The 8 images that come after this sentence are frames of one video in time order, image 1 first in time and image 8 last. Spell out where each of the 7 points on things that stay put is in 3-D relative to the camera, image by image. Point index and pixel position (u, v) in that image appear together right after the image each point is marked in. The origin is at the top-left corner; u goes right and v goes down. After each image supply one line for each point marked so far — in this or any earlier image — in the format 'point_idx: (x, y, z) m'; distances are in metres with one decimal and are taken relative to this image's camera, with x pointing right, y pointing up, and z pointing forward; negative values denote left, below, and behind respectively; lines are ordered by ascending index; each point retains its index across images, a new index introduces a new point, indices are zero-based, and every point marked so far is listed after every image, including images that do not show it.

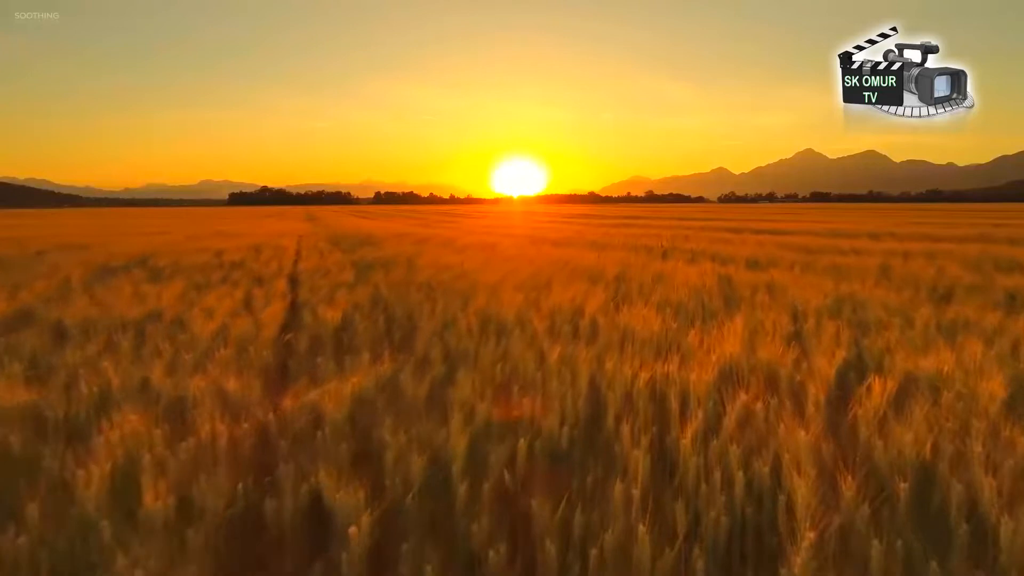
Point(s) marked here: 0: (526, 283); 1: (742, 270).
0: (+0.1, 0.0, +4.5) m
1: (+2.2, +0.2, +5.8) m
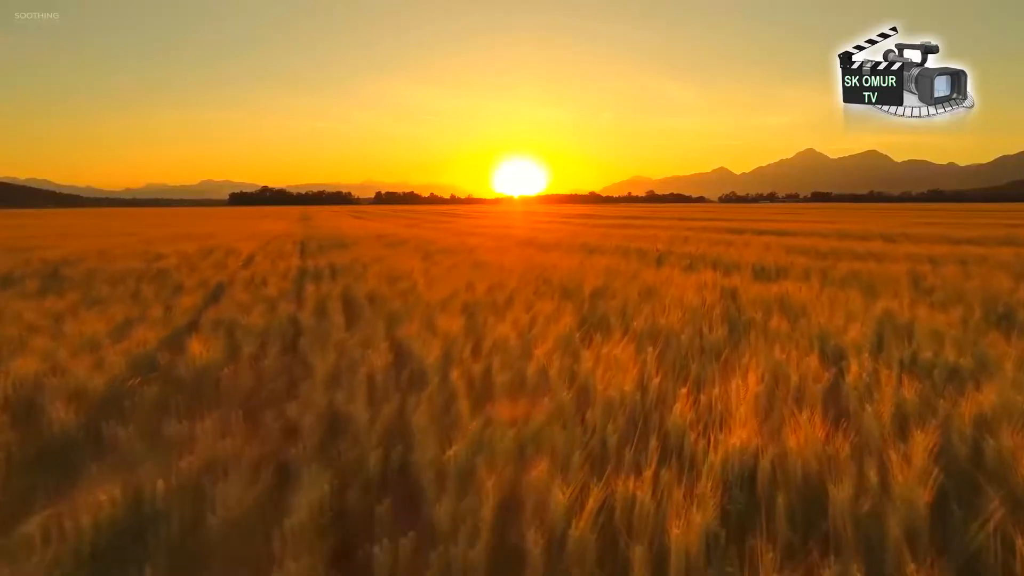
0: (-0.2, -0.1, +3.6) m
1: (+1.9, +0.1, +4.9) m
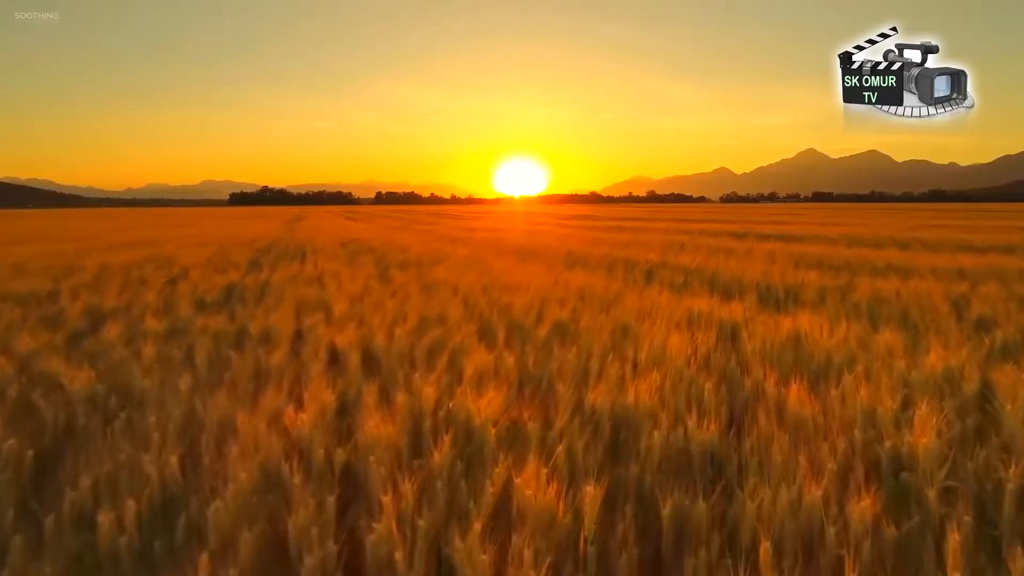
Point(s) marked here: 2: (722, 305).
0: (-0.5, -0.3, +2.7) m
1: (+1.6, -0.1, +4.0) m
2: (+1.4, -0.1, +4.2) m
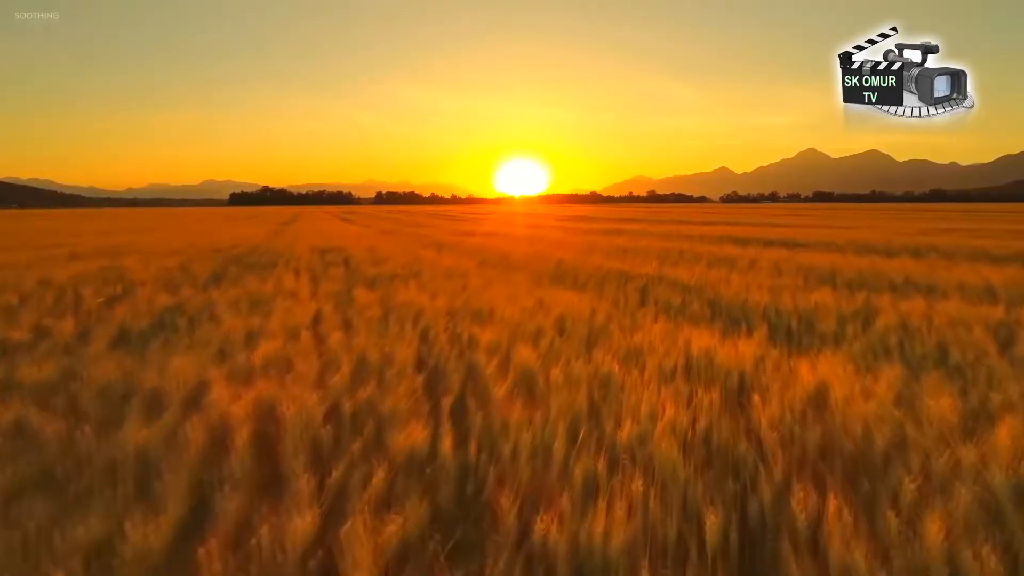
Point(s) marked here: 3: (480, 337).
0: (-0.7, -0.5, +2.1) m
1: (+1.4, -0.3, +3.4) m
2: (+1.2, -0.3, +3.6) m
3: (-0.2, -0.3, +3.5) m
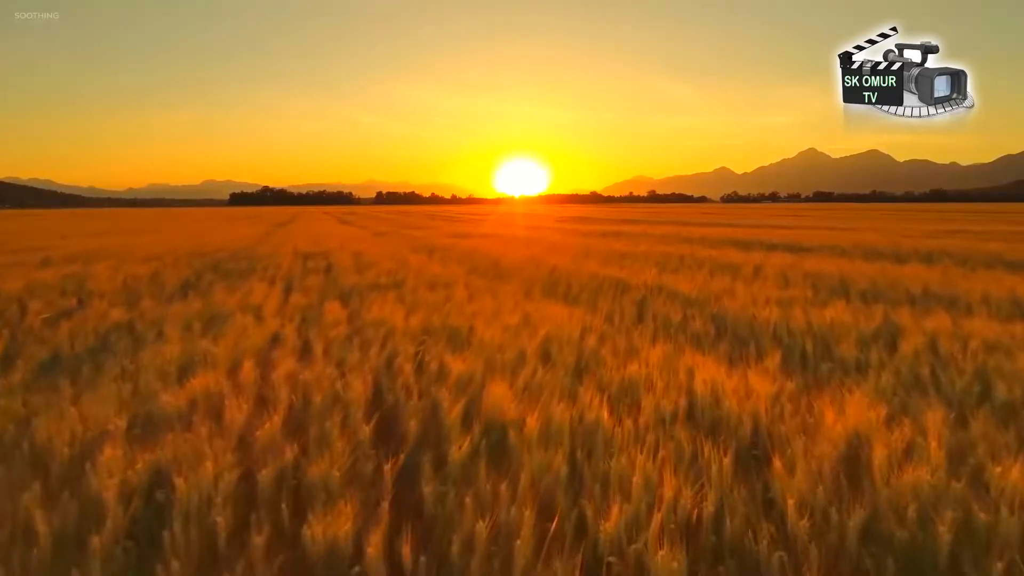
0: (-0.8, -0.6, +1.6) m
1: (+1.2, -0.4, +2.9) m
2: (+1.1, -0.4, +3.1) m
3: (-0.3, -0.4, +3.0) m
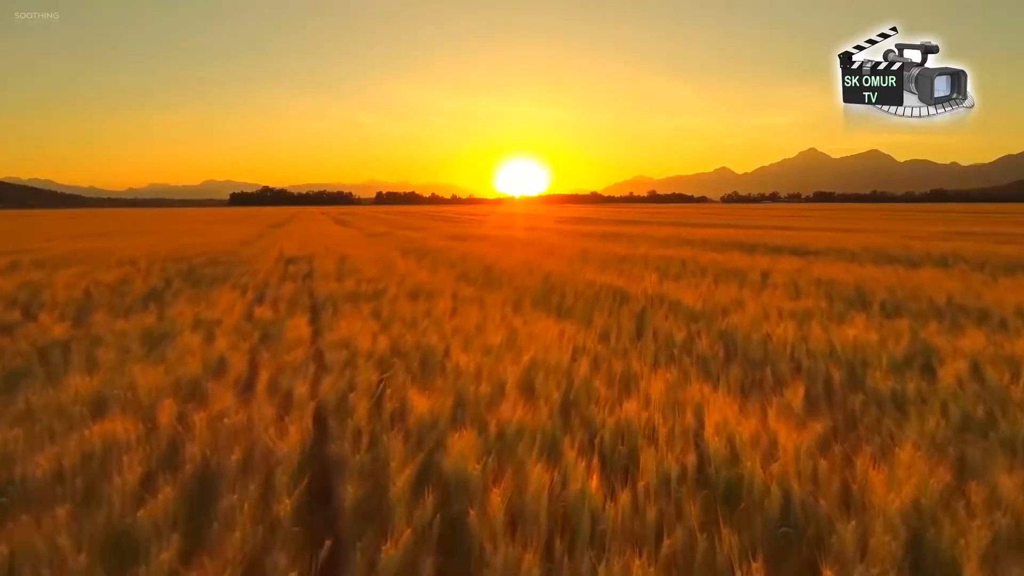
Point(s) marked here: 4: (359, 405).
0: (-1.0, -0.7, +1.1) m
1: (+1.1, -0.5, +2.4) m
2: (+1.0, -0.5, +2.6) m
3: (-0.4, -0.5, +2.5) m
4: (-0.6, -0.5, +2.6) m
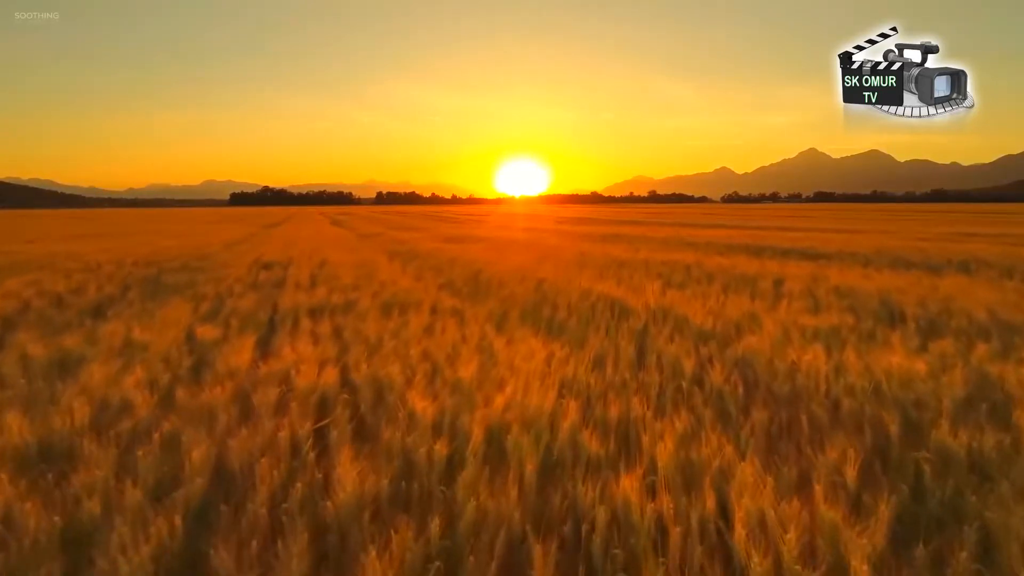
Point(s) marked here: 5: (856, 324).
0: (-1.1, -0.8, +0.5) m
1: (+1.0, -0.6, +1.8) m
2: (+0.9, -0.6, +2.0) m
3: (-0.5, -0.6, +1.9) m
4: (-0.8, -0.6, +1.9) m
5: (+2.6, -0.3, +4.6) m
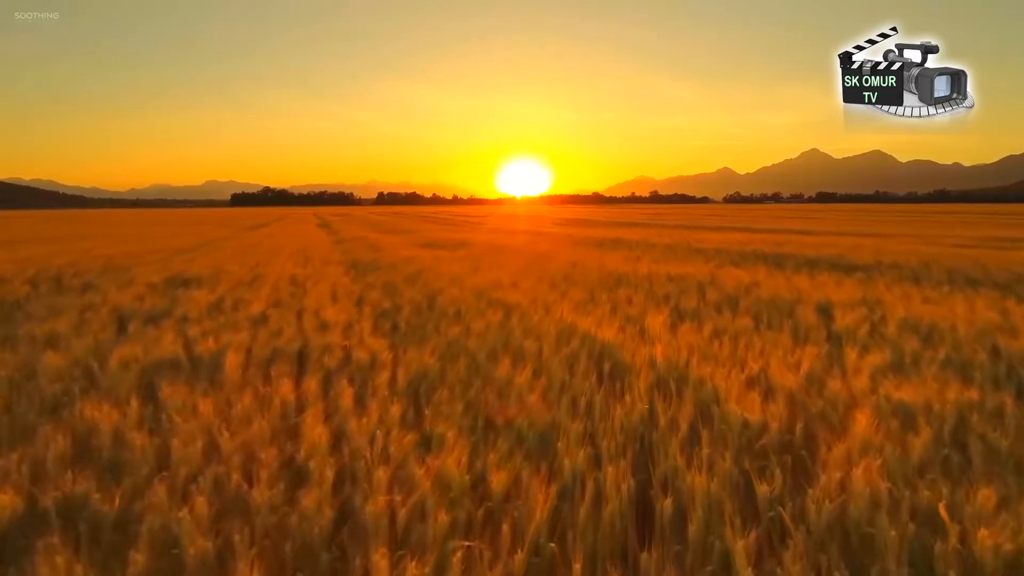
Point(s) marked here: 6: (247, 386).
0: (-1.4, -1.0, -1.2) m
1: (+0.7, -0.9, +0.1) m
2: (+0.5, -0.9, +0.3) m
3: (-0.9, -0.9, +0.1) m
4: (-1.1, -0.9, +0.2) m
5: (+2.3, -0.5, +2.8) m
6: (-1.4, -0.5, +3.2) m
